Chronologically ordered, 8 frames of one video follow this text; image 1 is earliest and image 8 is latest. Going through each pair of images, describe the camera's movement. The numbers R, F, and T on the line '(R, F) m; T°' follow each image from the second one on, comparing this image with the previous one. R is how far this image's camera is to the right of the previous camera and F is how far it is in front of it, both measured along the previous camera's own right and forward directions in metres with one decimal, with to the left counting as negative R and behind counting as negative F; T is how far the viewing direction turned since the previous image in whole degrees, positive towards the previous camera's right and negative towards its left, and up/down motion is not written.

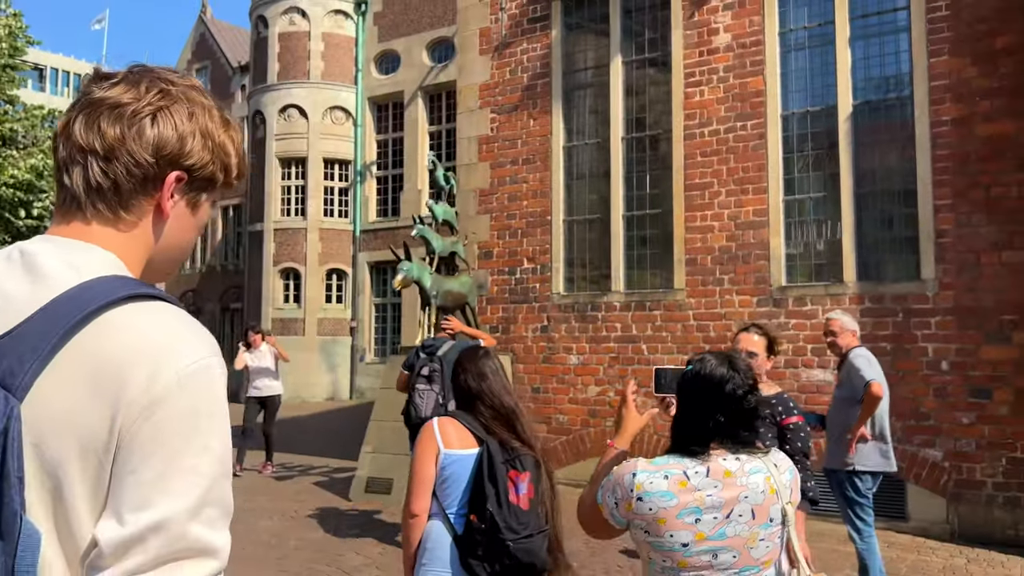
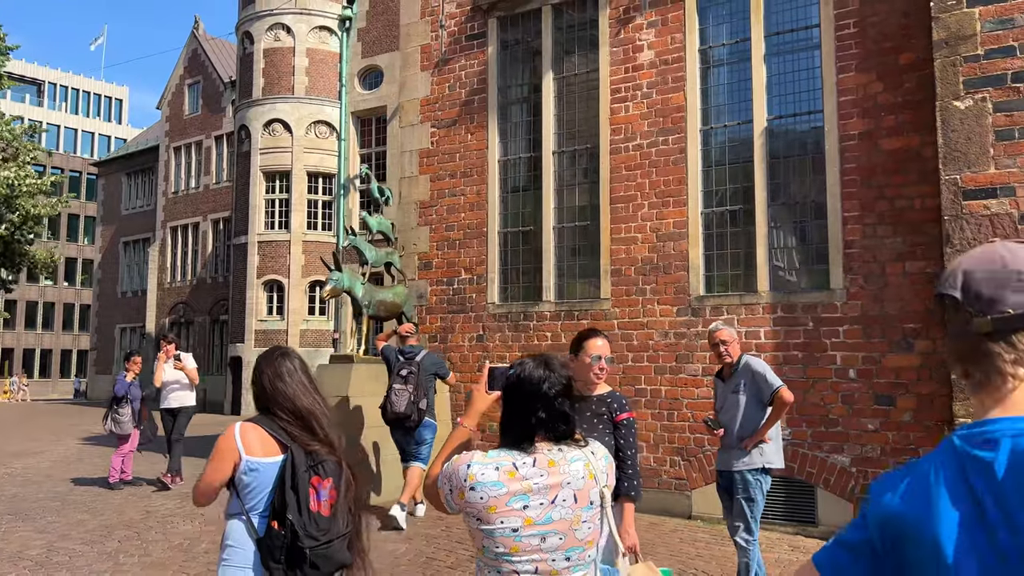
(+0.7, -0.2) m; 0°
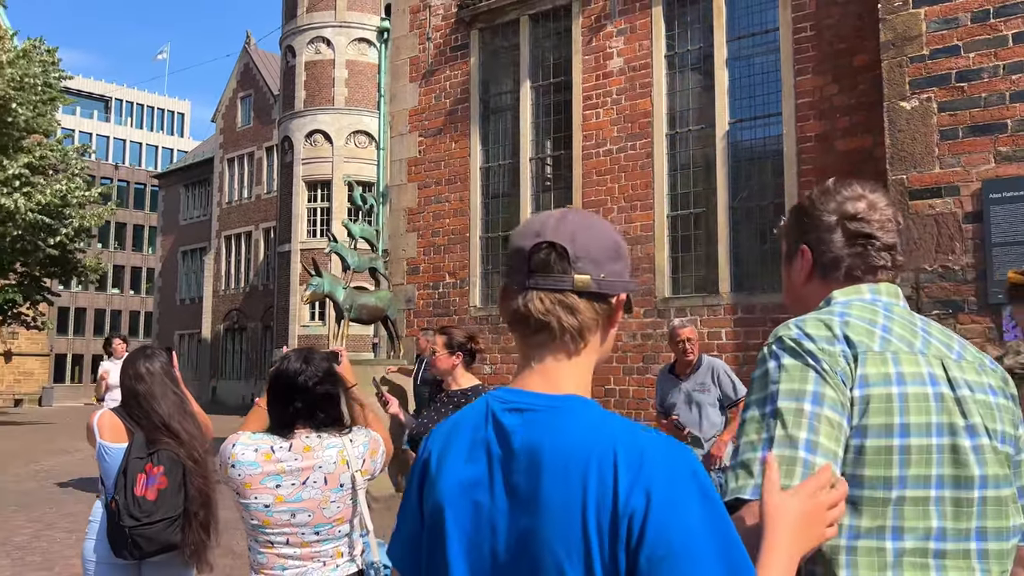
(+0.9, -0.2) m; -4°
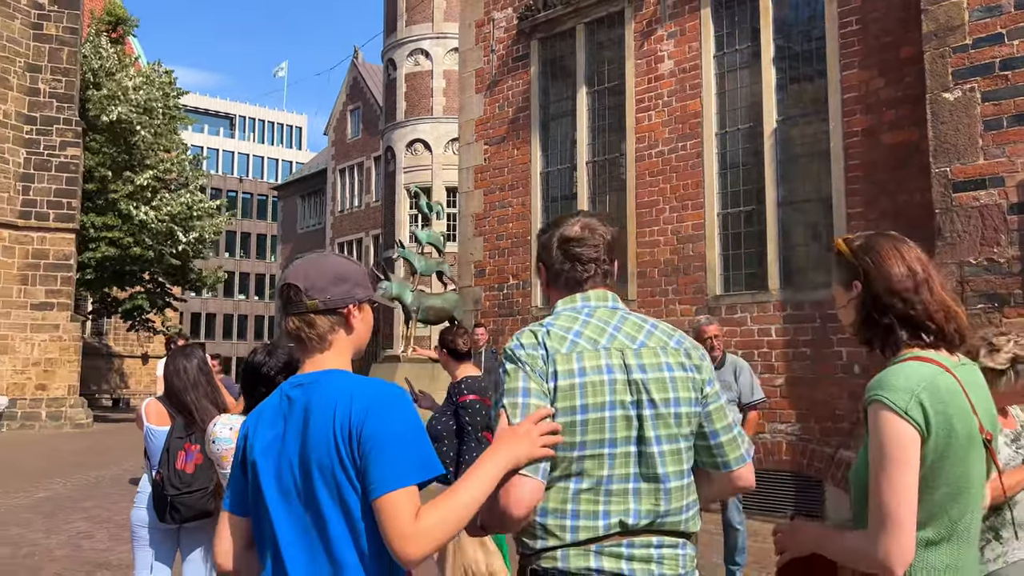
(+0.6, -0.3) m; -8°
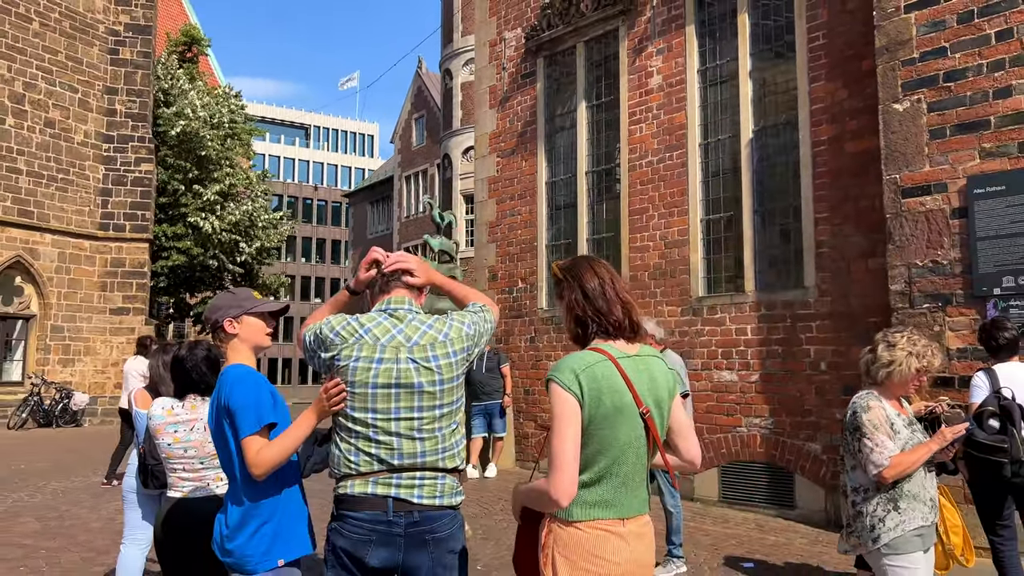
(+0.8, -0.6) m; -5°
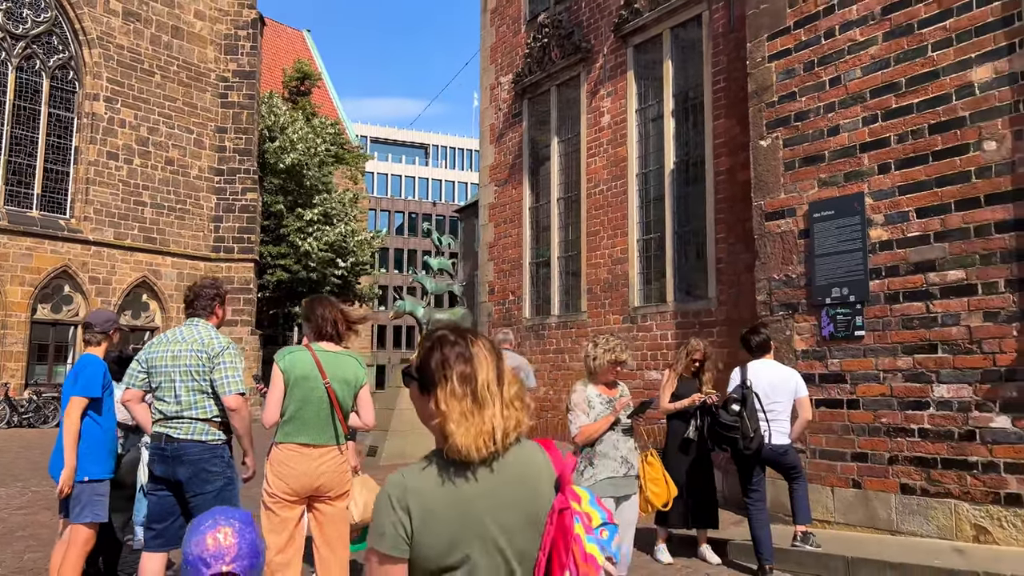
(+2.0, -1.4) m; -9°
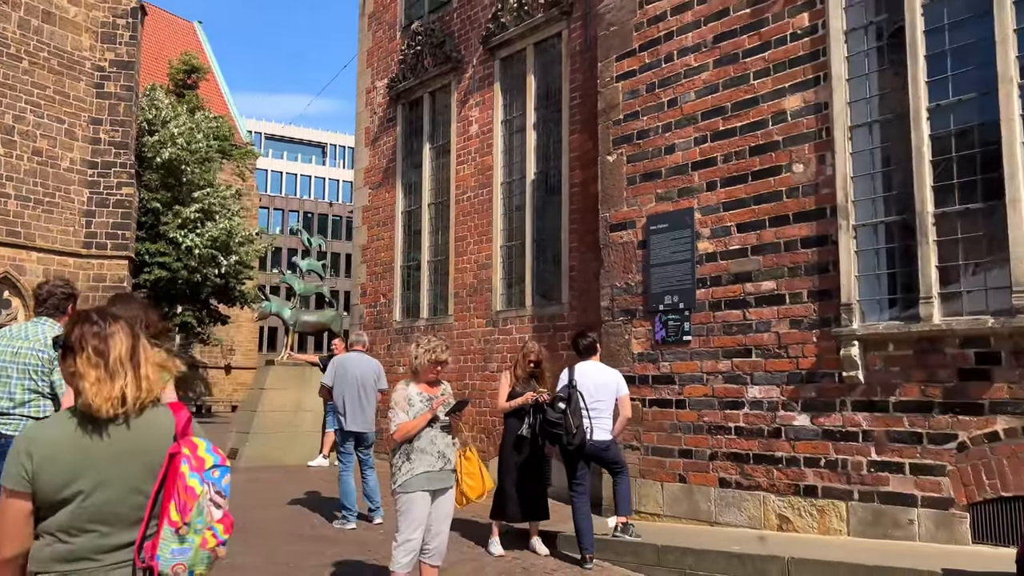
(+0.4, -0.3) m; +7°
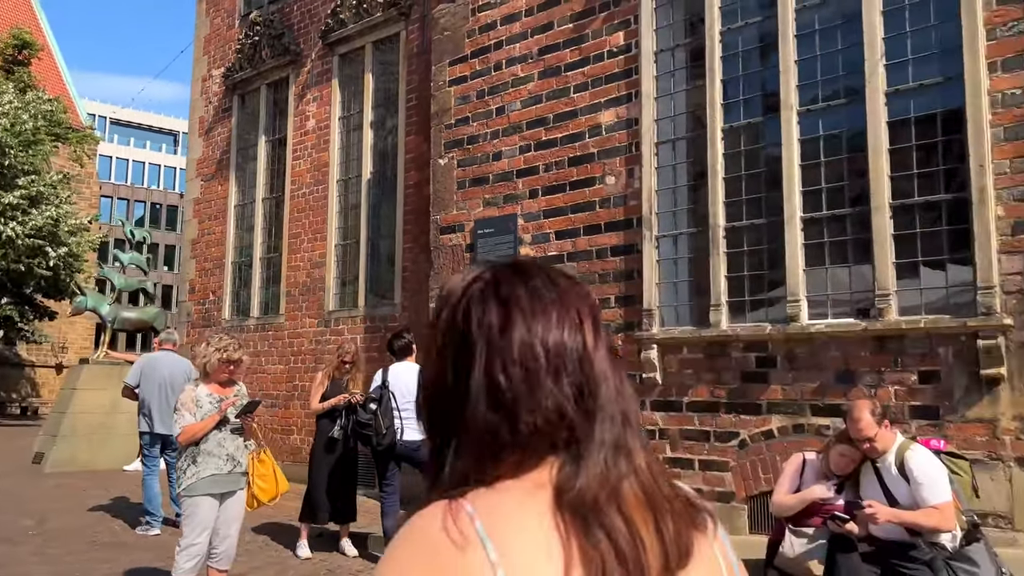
(+0.4, -0.1) m; +9°
